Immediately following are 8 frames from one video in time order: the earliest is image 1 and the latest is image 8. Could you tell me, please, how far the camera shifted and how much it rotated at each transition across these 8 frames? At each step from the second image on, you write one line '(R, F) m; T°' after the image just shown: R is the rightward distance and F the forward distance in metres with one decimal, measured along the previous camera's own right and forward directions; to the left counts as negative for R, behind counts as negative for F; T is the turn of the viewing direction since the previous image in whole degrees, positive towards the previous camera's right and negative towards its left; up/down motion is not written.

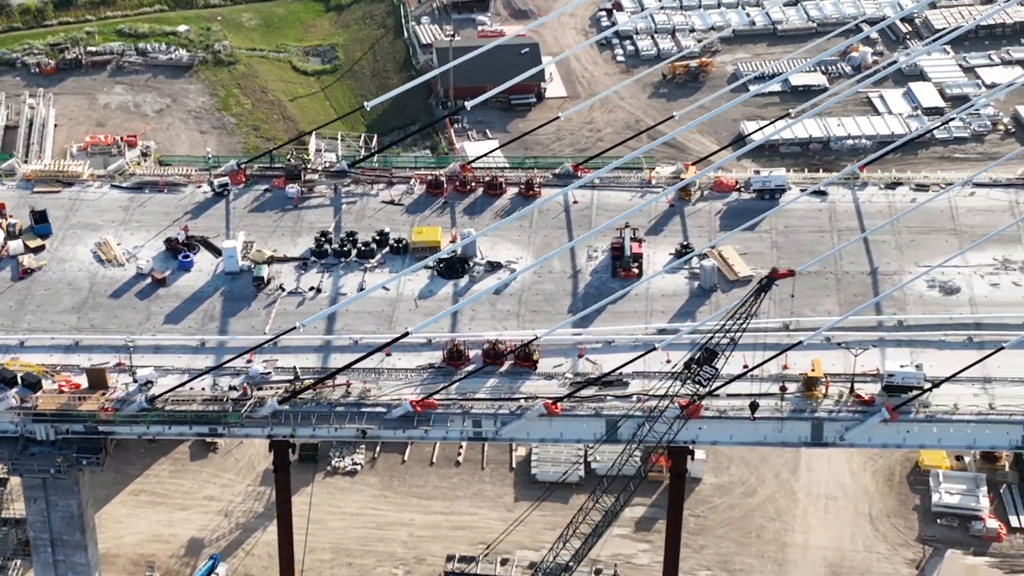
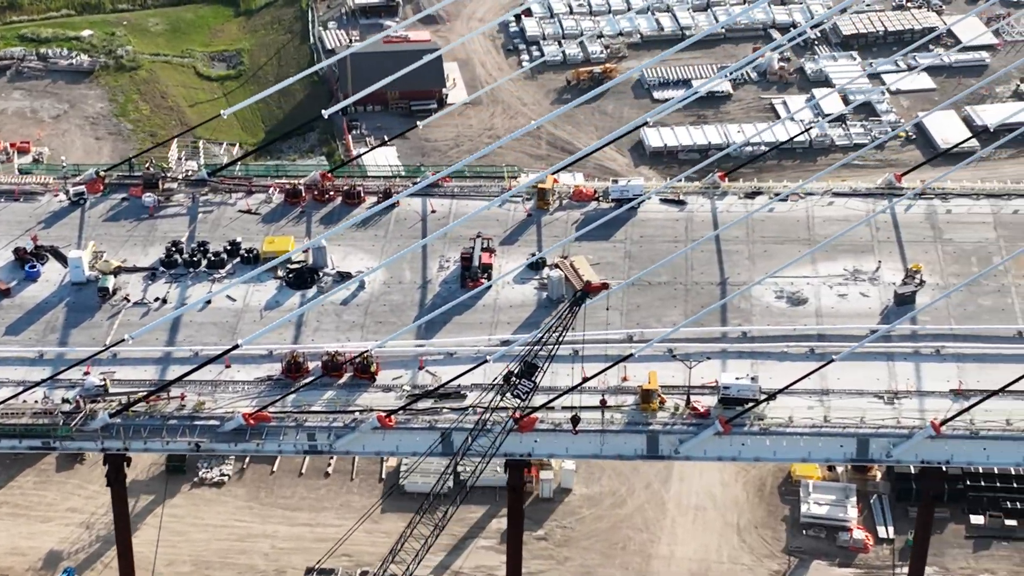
(+7.3, +0.5) m; +1°
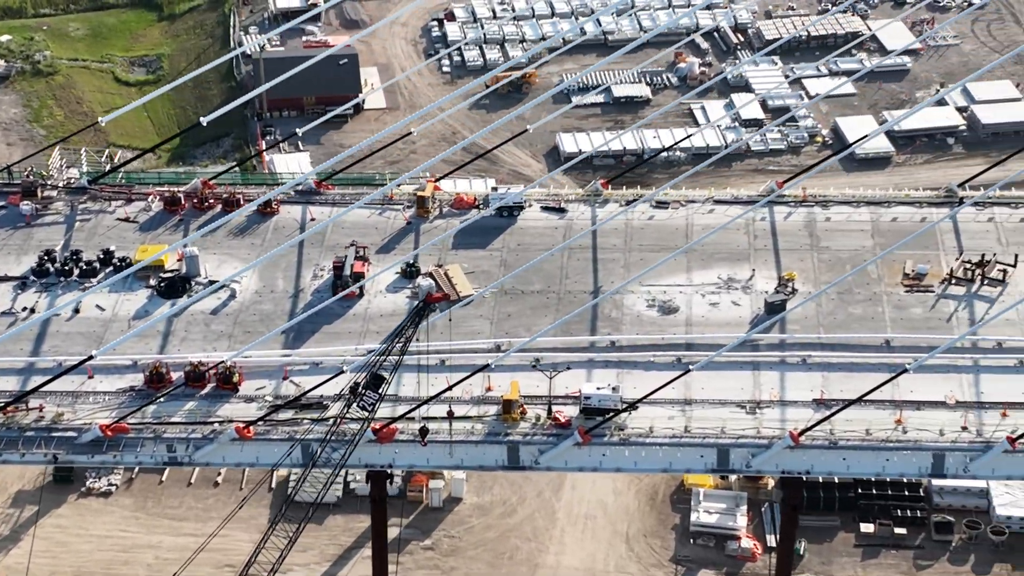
(+6.1, +0.4) m; 0°
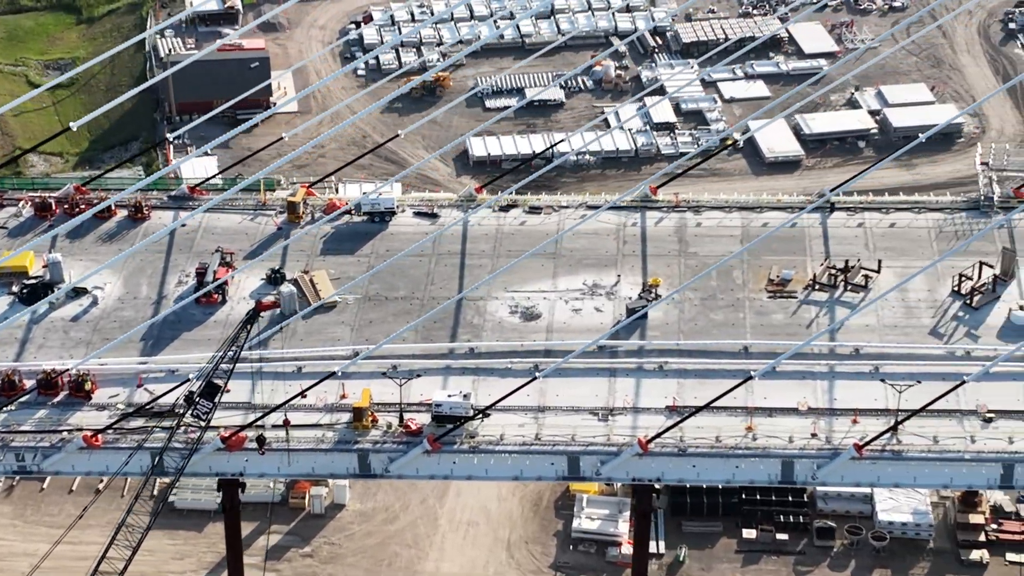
(+6.4, +0.3) m; 0°
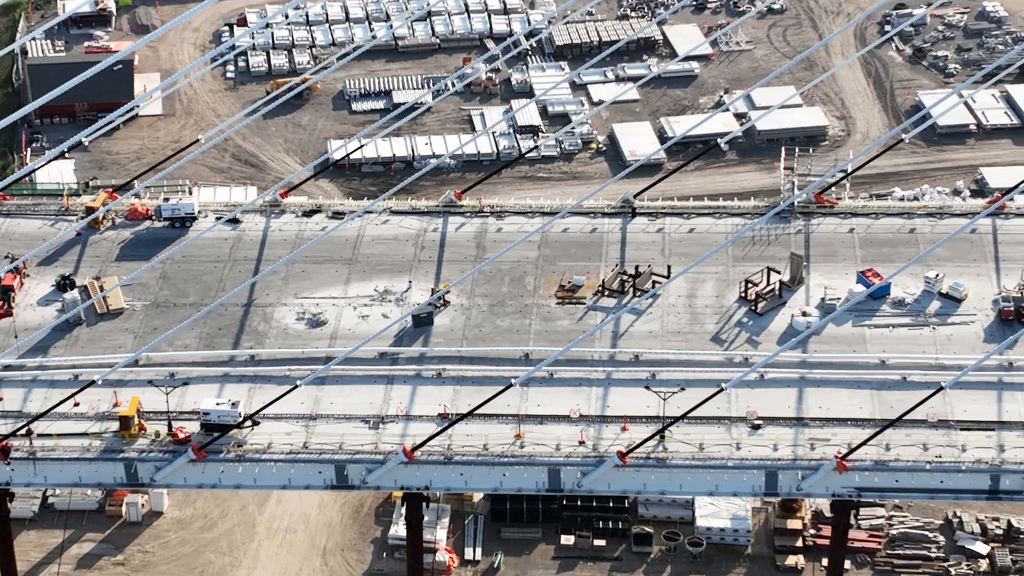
(+9.9, +0.3) m; +1°
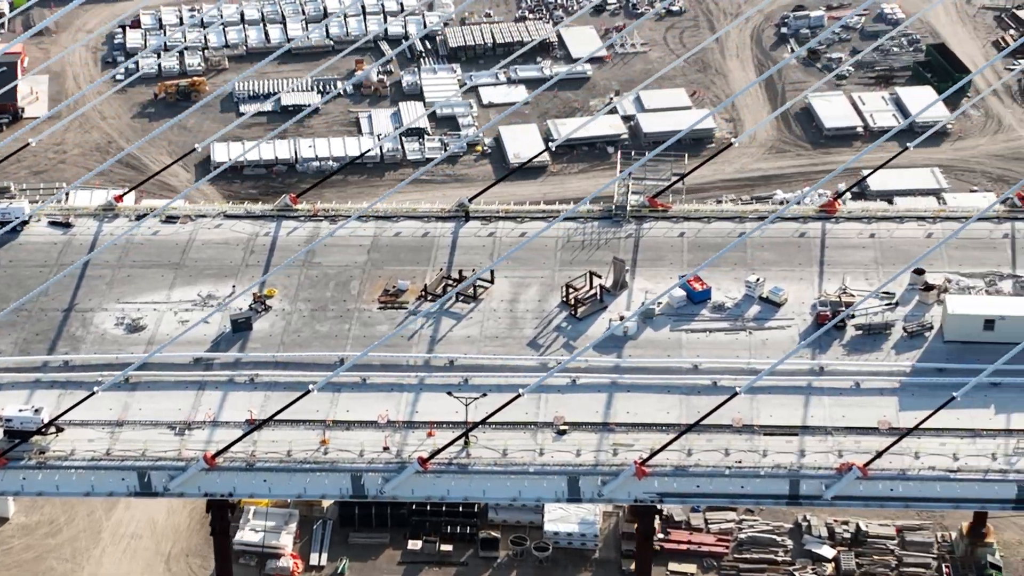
(+8.2, +0.2) m; +1°
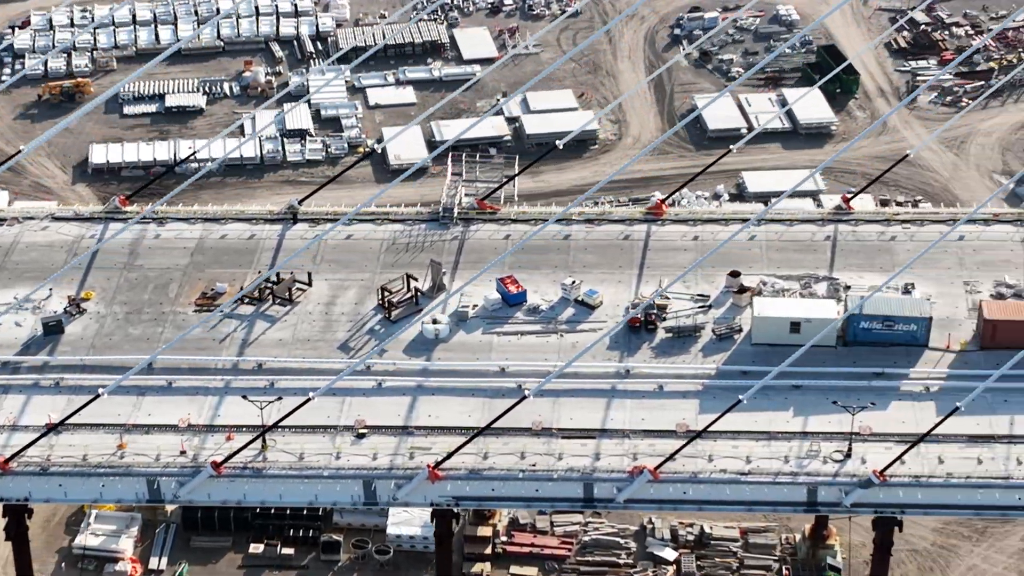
(+8.4, +0.1) m; +1°
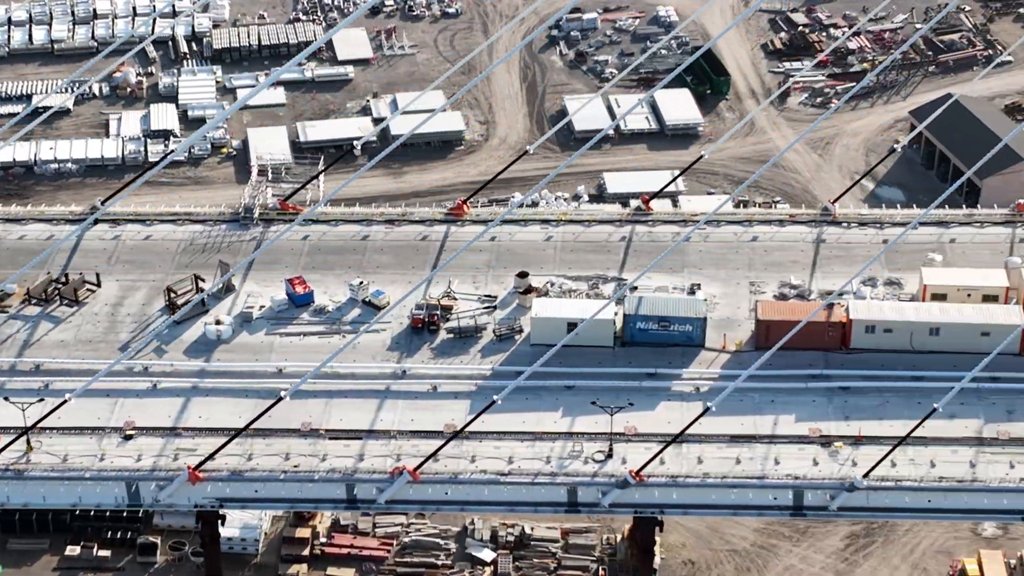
(+9.7, 0.0) m; +1°
